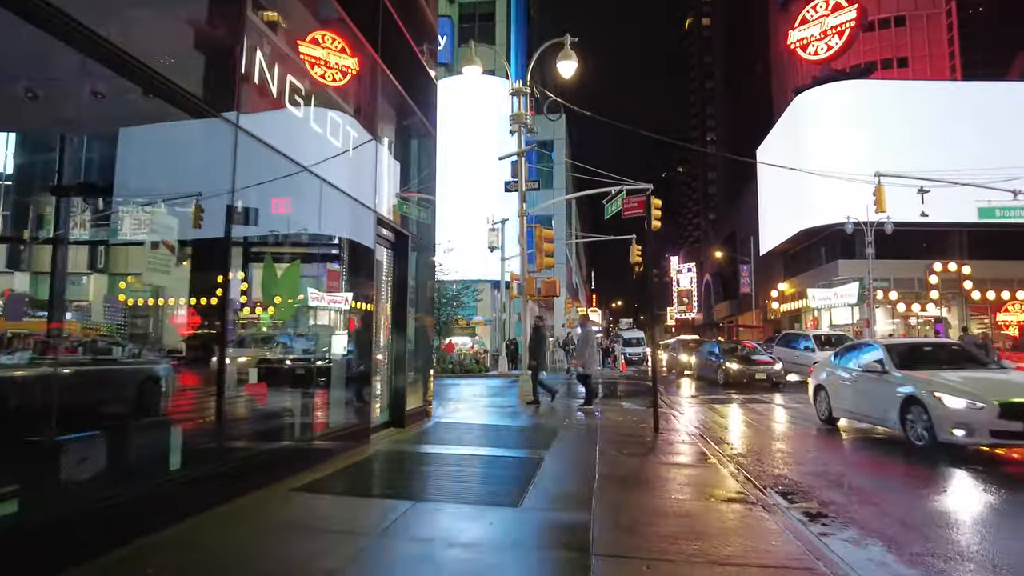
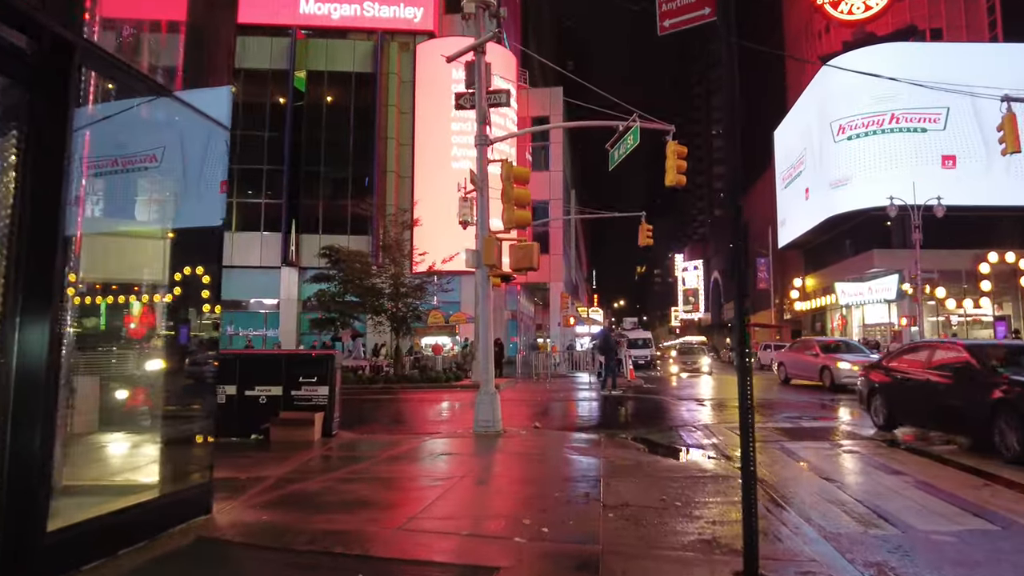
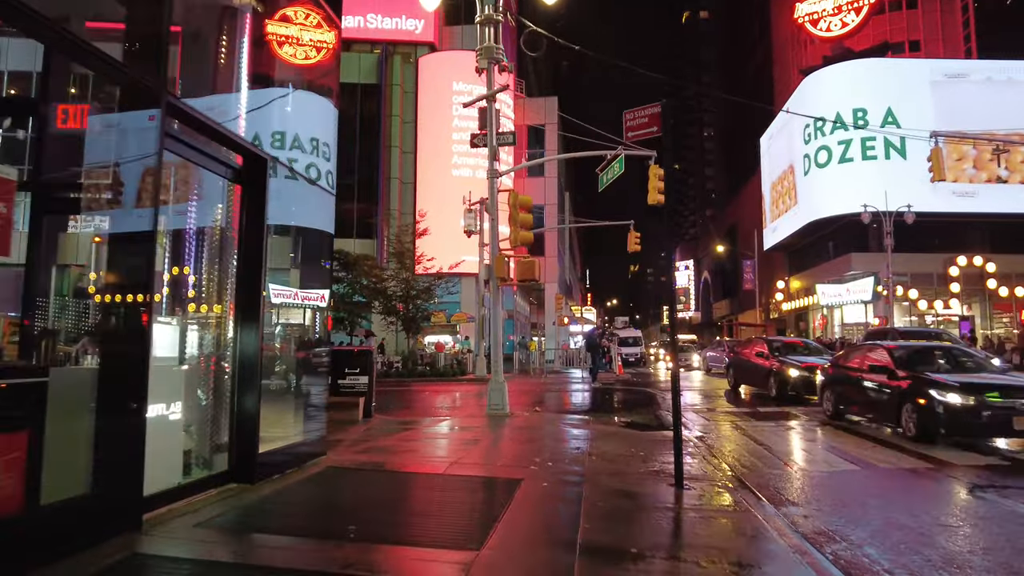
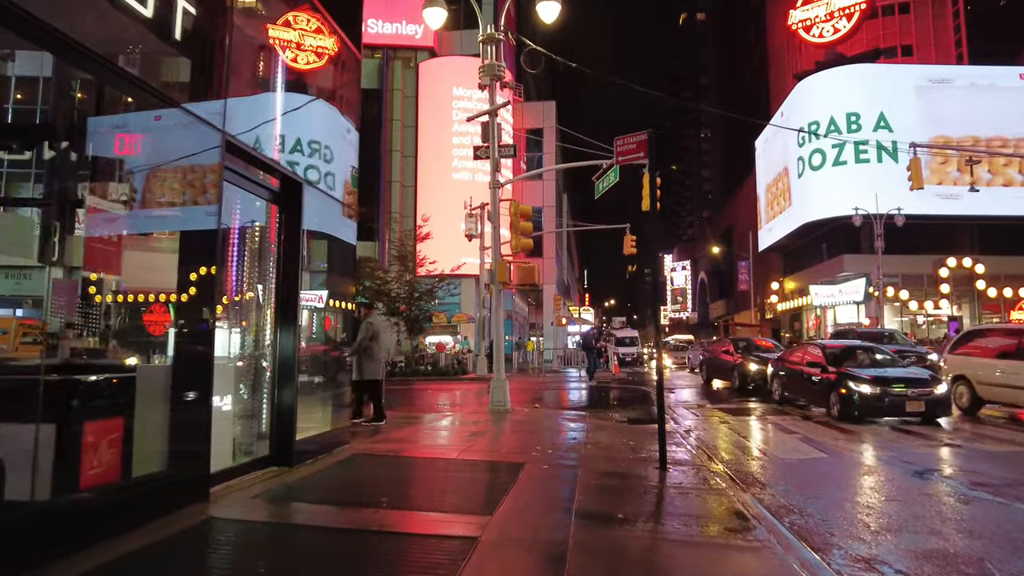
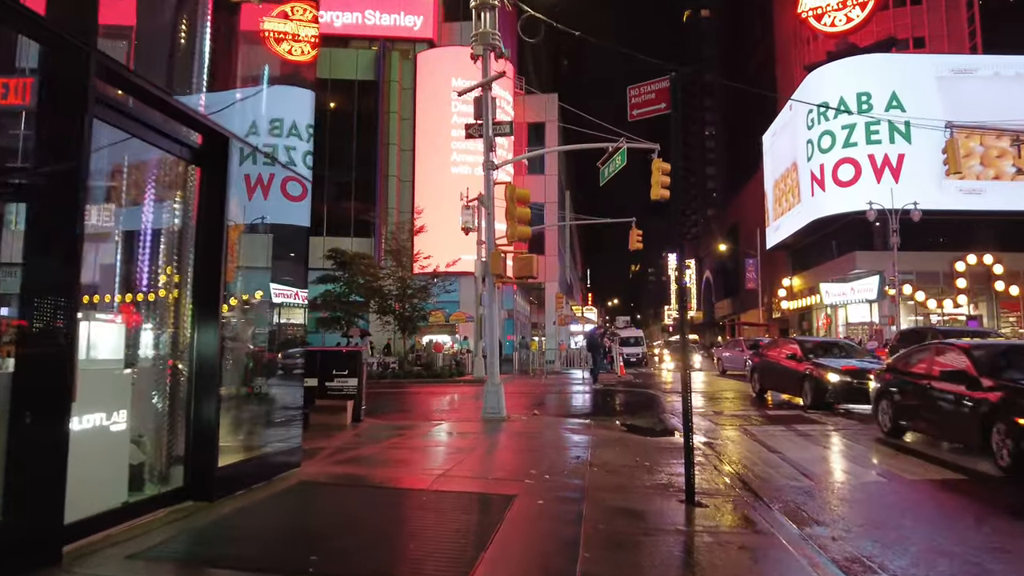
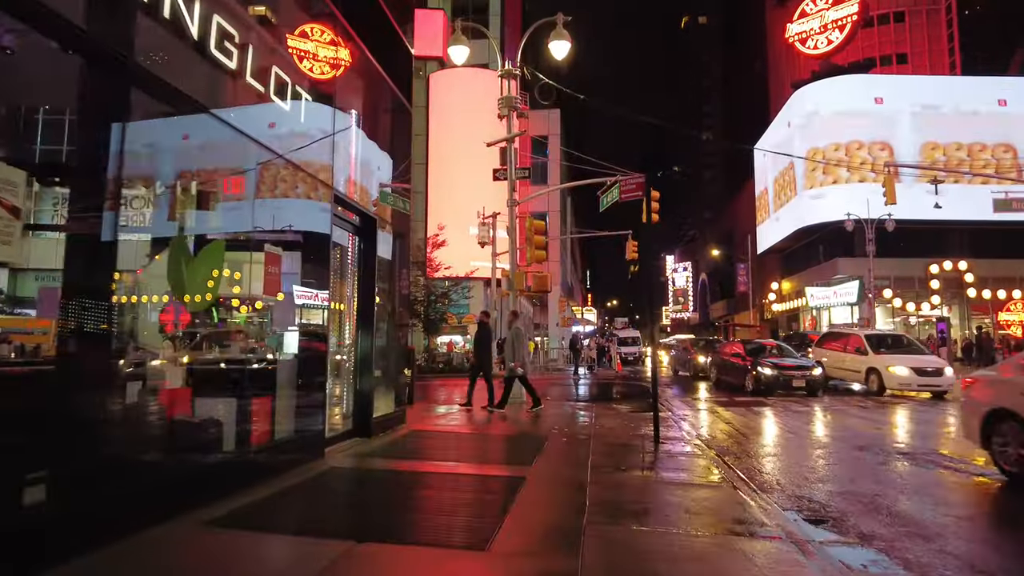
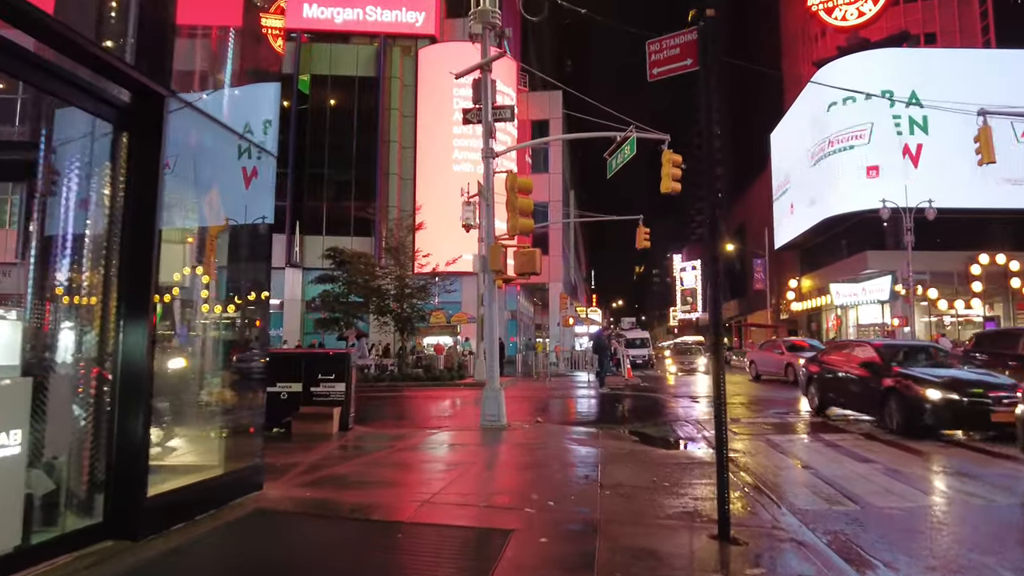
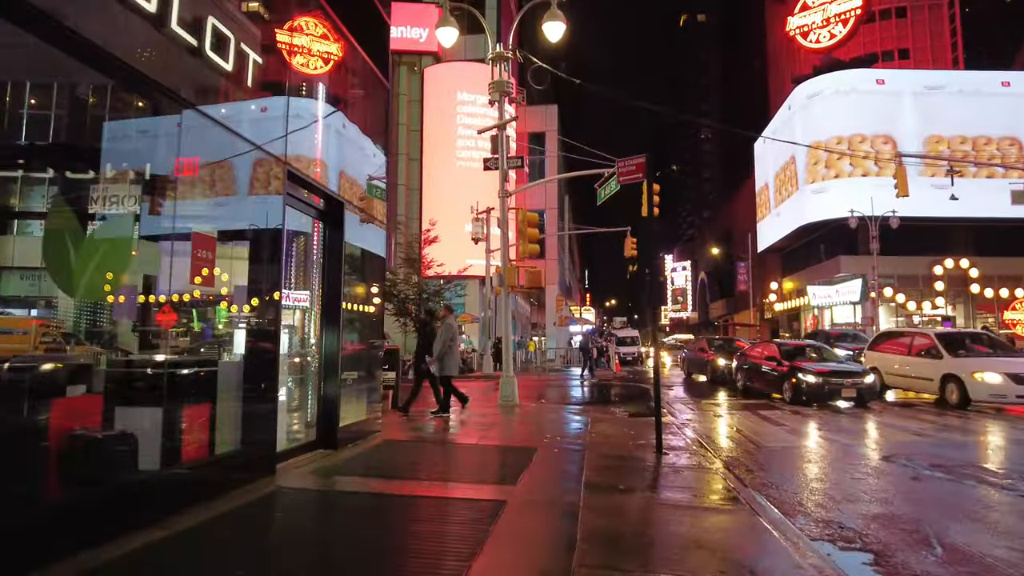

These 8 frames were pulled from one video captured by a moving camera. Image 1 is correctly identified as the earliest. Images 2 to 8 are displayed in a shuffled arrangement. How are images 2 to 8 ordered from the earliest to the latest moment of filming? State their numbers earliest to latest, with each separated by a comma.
6, 8, 4, 3, 5, 7, 2
